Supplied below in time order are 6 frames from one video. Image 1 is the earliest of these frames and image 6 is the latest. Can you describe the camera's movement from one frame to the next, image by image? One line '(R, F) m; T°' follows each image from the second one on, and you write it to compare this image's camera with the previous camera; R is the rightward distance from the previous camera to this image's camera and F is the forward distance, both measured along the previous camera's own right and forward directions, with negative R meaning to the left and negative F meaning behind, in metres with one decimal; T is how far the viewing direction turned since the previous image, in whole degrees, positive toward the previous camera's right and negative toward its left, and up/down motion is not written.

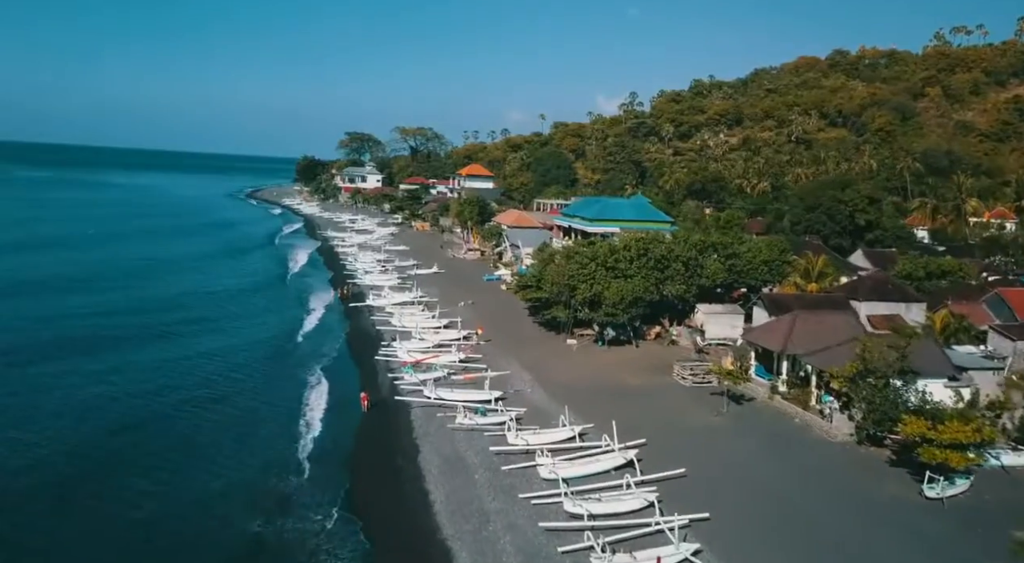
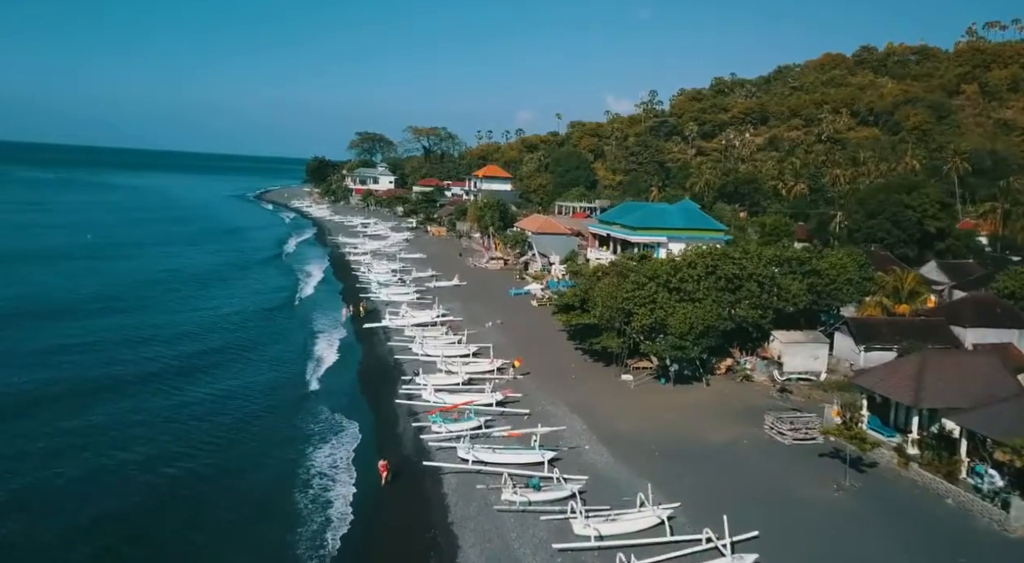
(-1.5, +6.0) m; -1°
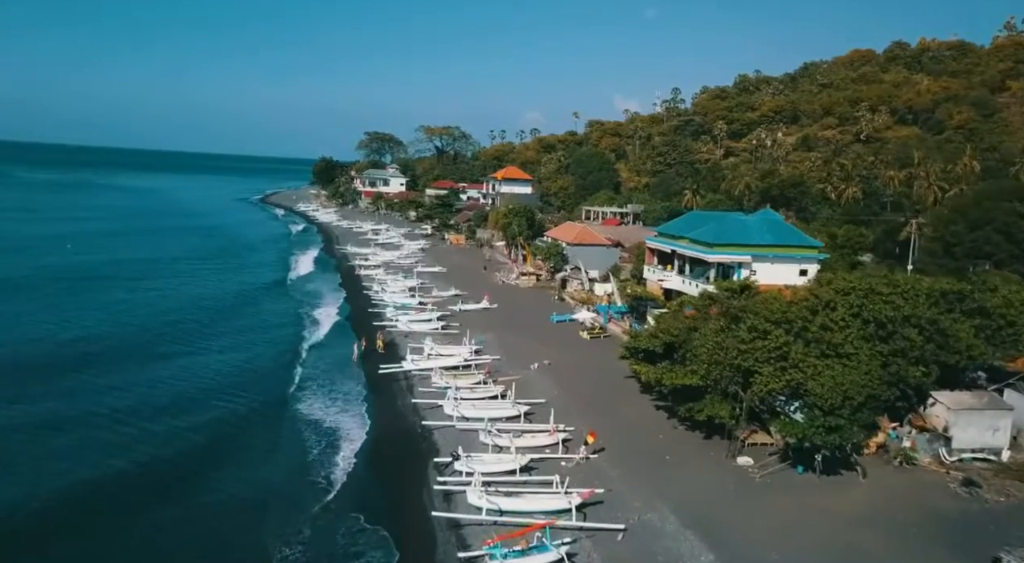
(-2.2, +8.8) m; -1°
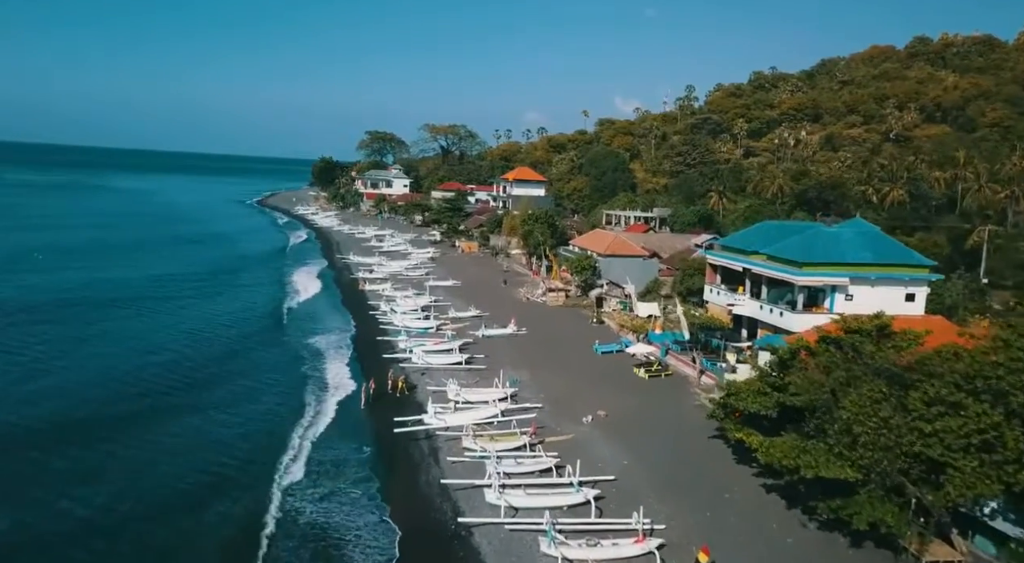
(-1.9, +7.3) m; 0°
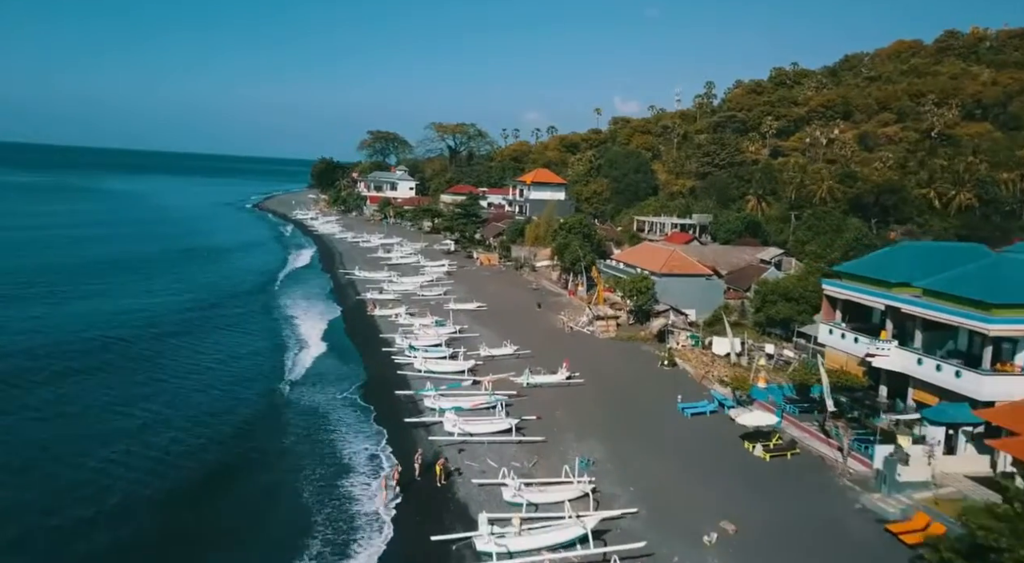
(-2.4, +8.9) m; 0°
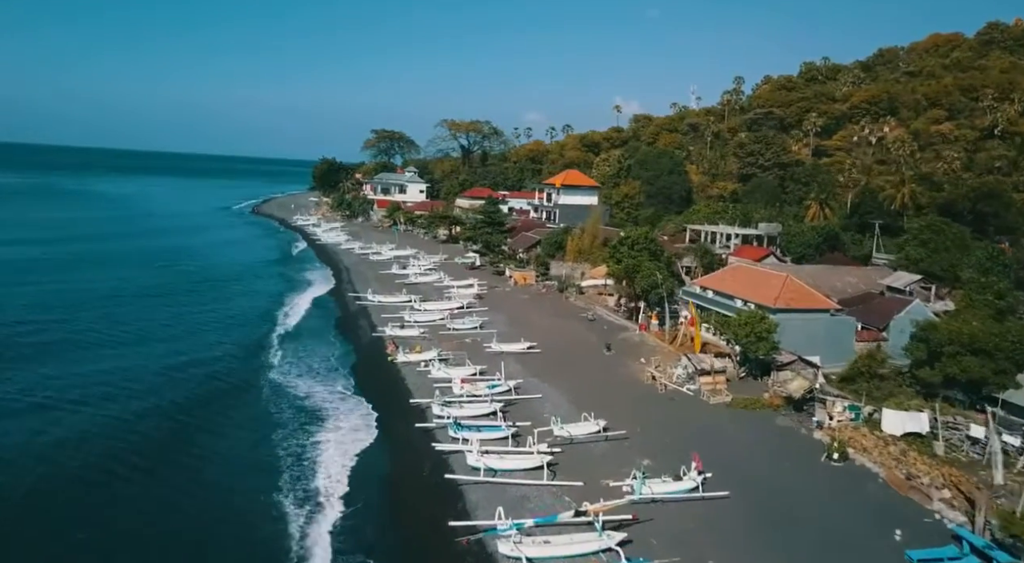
(-3.3, +11.3) m; 0°
